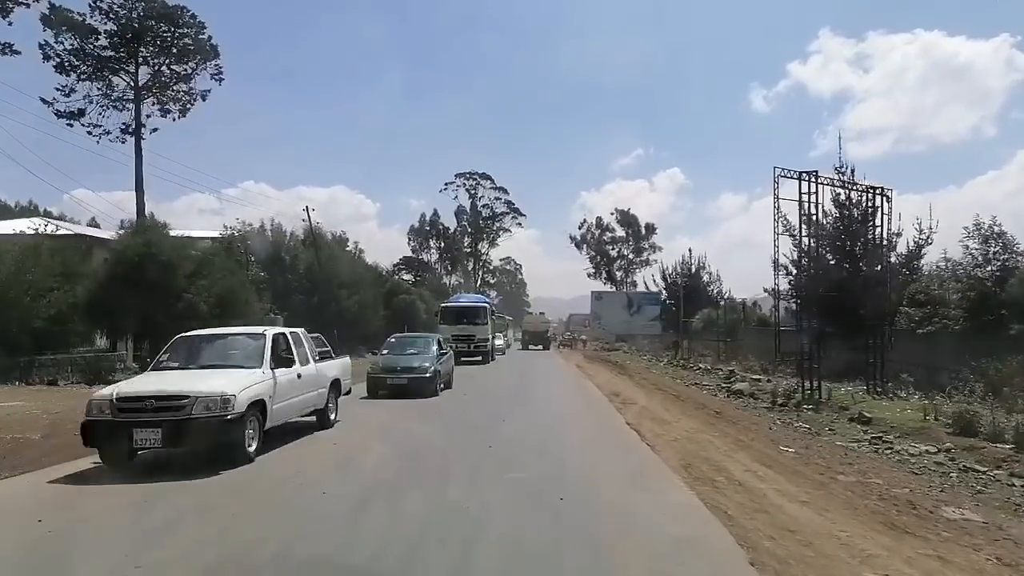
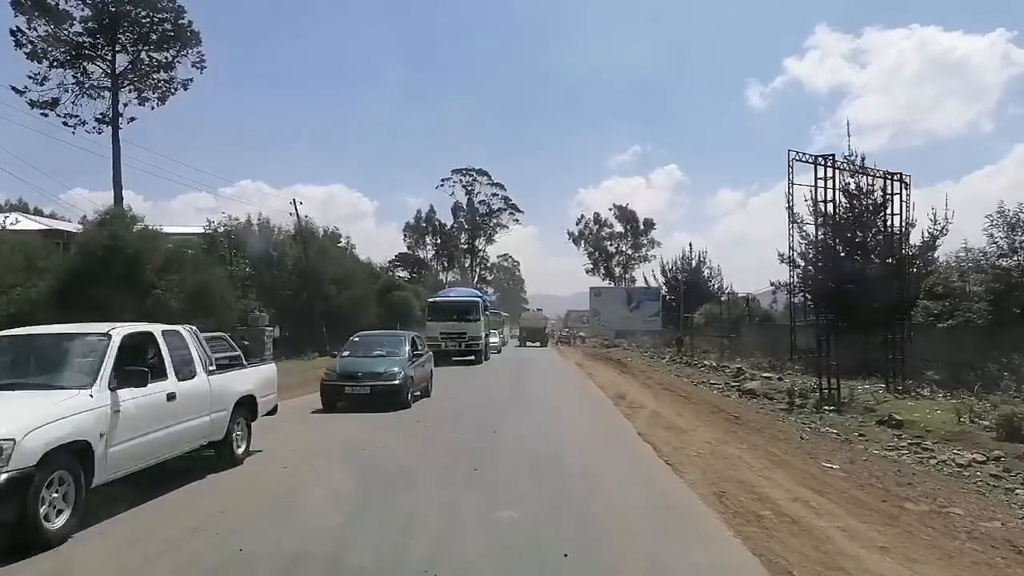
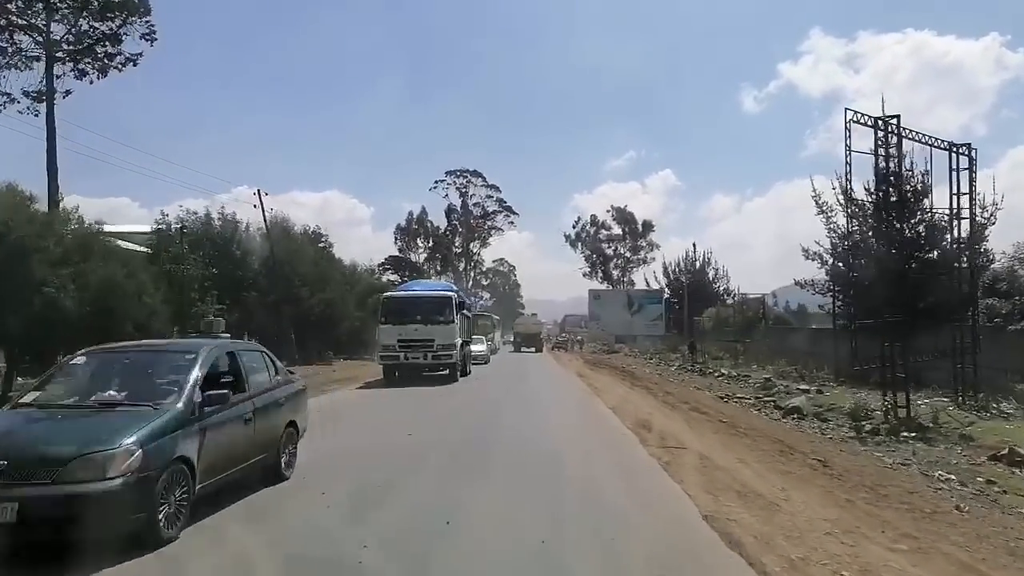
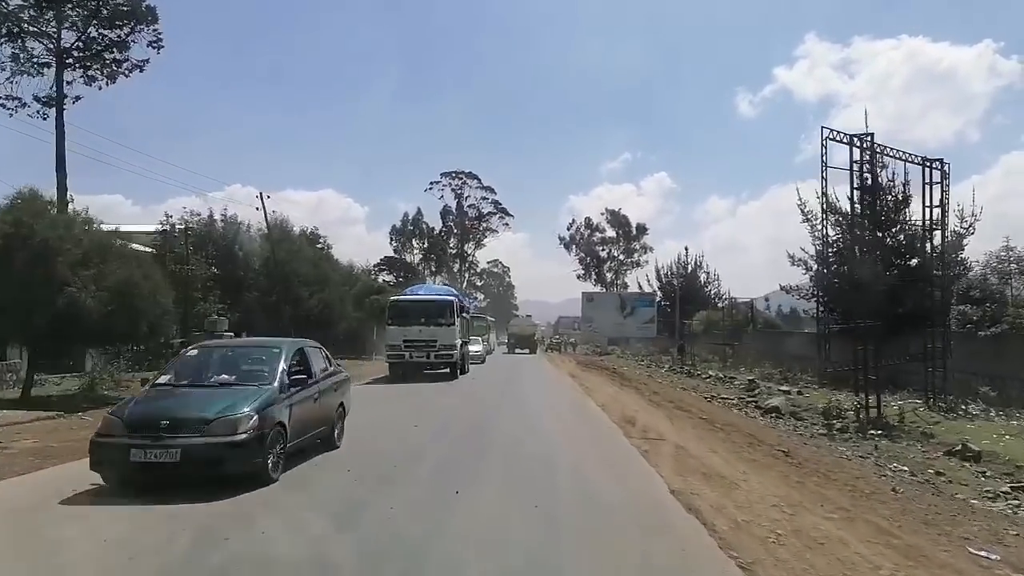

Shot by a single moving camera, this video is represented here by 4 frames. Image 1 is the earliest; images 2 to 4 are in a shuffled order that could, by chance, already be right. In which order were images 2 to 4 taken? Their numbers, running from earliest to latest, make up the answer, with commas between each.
2, 4, 3
